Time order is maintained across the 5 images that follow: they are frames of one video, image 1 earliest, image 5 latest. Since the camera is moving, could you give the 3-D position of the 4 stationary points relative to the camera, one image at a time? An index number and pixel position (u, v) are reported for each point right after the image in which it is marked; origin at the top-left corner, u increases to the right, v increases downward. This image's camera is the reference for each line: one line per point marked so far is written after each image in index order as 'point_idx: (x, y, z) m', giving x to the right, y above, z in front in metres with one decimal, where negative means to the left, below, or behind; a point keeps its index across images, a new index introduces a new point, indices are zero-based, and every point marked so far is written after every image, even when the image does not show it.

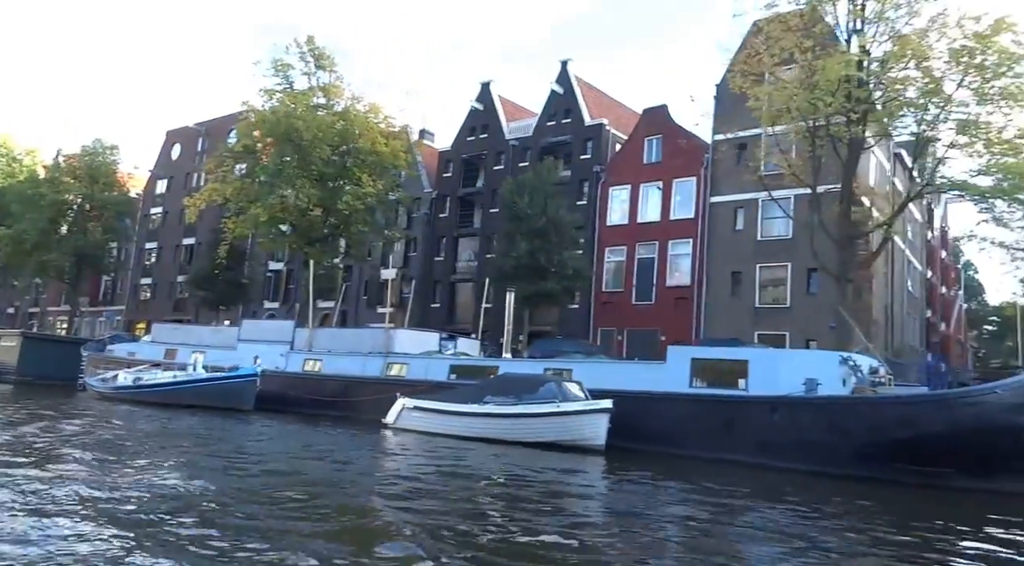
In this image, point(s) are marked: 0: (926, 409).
0: (+6.5, -2.0, +13.6) m
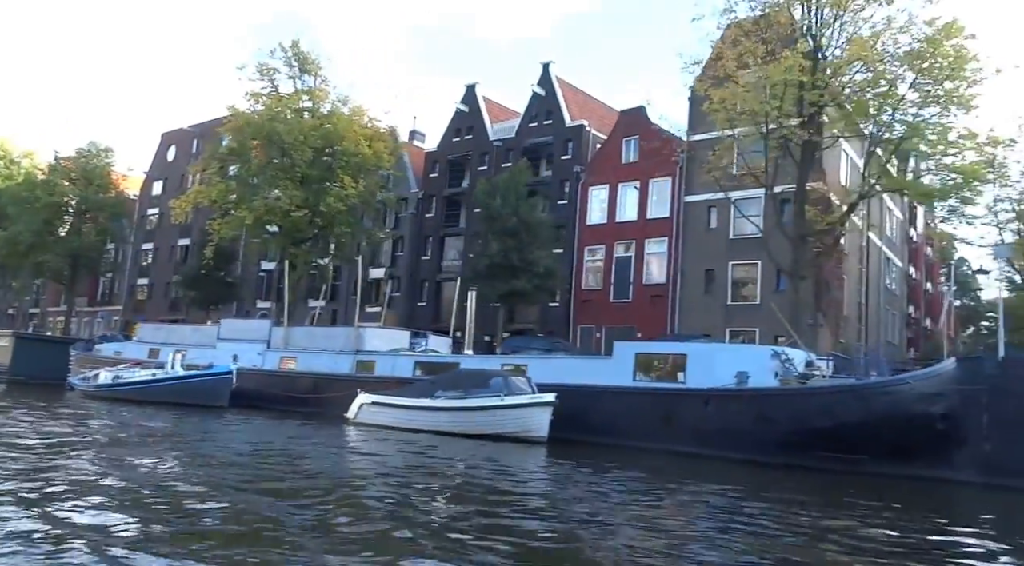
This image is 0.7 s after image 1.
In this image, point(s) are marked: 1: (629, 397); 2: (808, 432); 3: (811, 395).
0: (+5.6, -2.0, +14.2) m
1: (+2.3, -2.2, +16.5) m
2: (+5.0, -2.6, +14.5) m
3: (+5.1, -1.9, +14.5) m
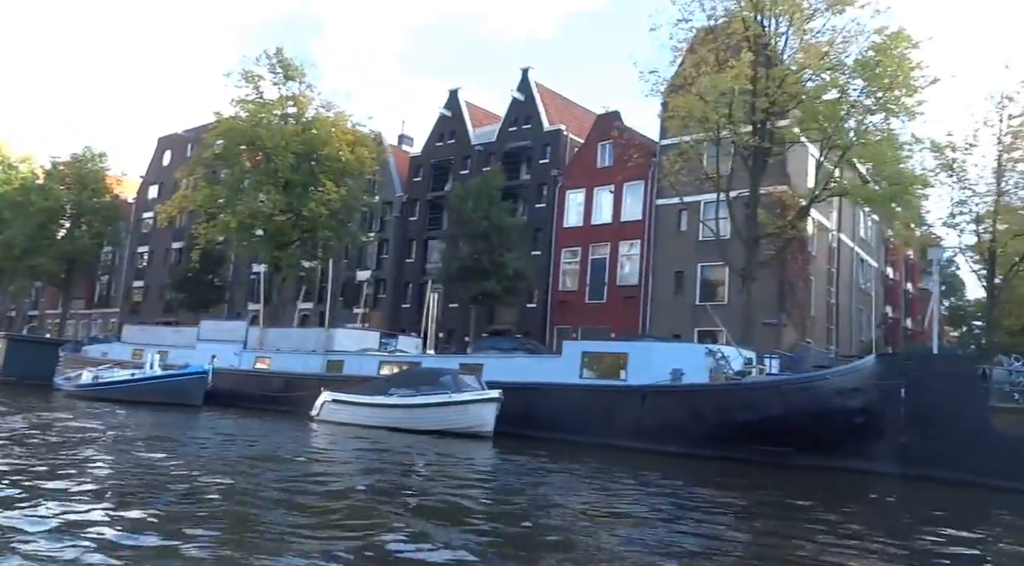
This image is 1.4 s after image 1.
0: (+4.5, -2.0, +15.0) m
1: (+1.2, -2.3, +17.3) m
2: (+4.0, -2.6, +15.3) m
3: (+4.1, -2.0, +15.4) m
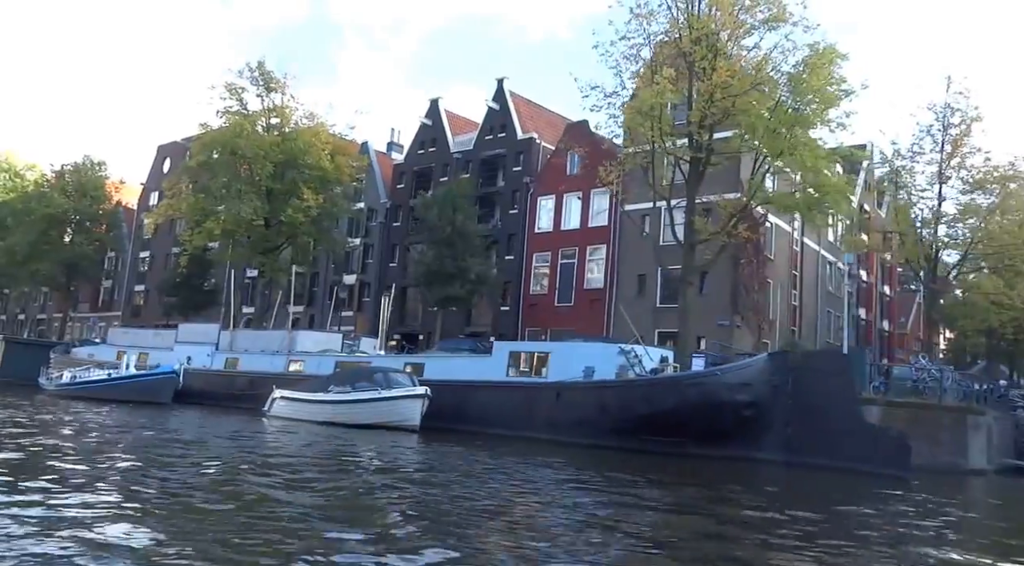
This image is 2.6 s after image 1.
0: (+3.0, -2.1, +16.3) m
1: (-0.3, -2.4, +18.7) m
2: (+2.4, -2.7, +16.6) m
3: (+2.5, -2.1, +16.6) m
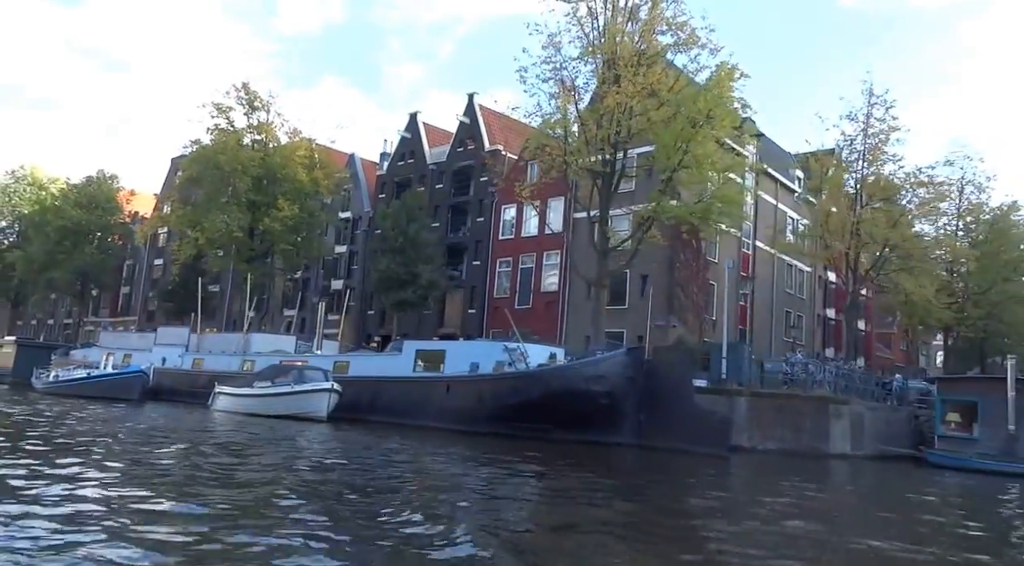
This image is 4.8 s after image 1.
0: (+0.5, -2.2, +18.6) m
1: (-2.7, -2.6, +21.1) m
2: (0.0, -2.8, +18.9) m
3: (0.0, -2.2, +18.9) m
